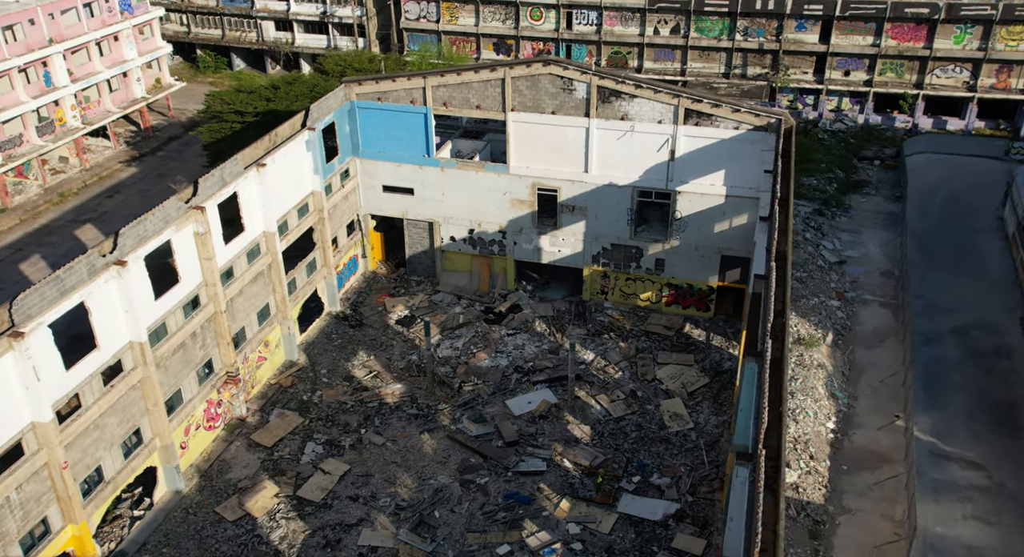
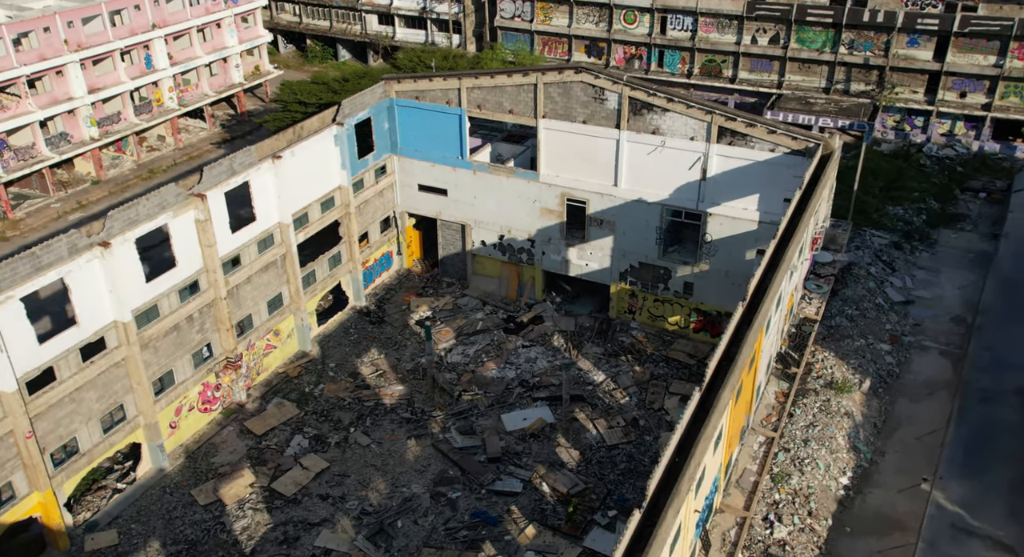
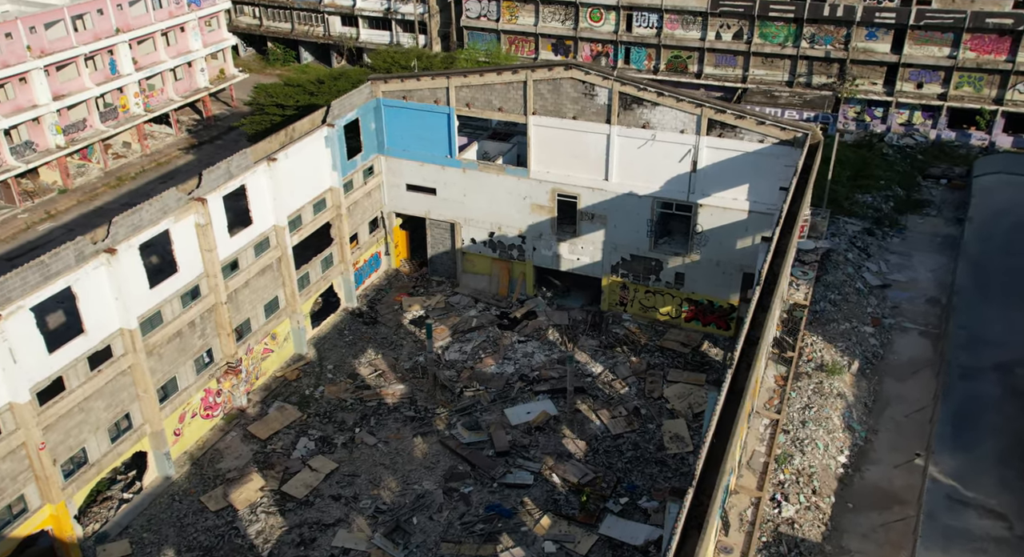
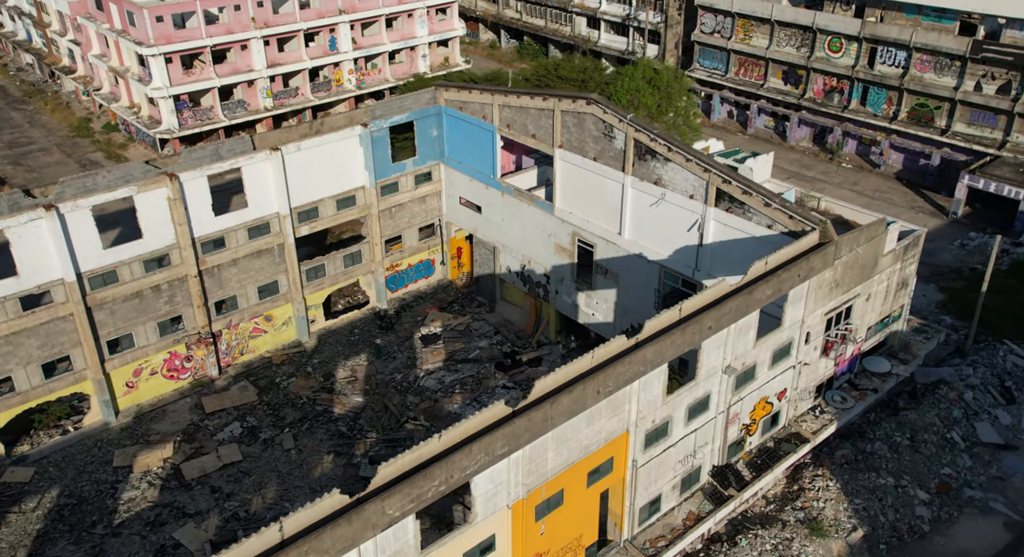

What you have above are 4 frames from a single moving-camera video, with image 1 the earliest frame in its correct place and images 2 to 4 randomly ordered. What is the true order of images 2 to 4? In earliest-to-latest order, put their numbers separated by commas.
3, 2, 4
